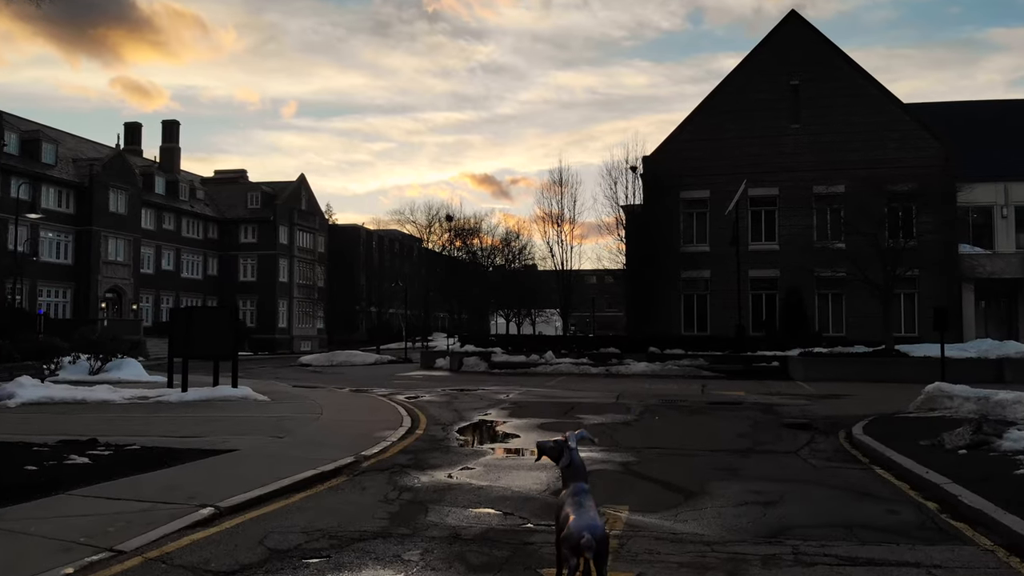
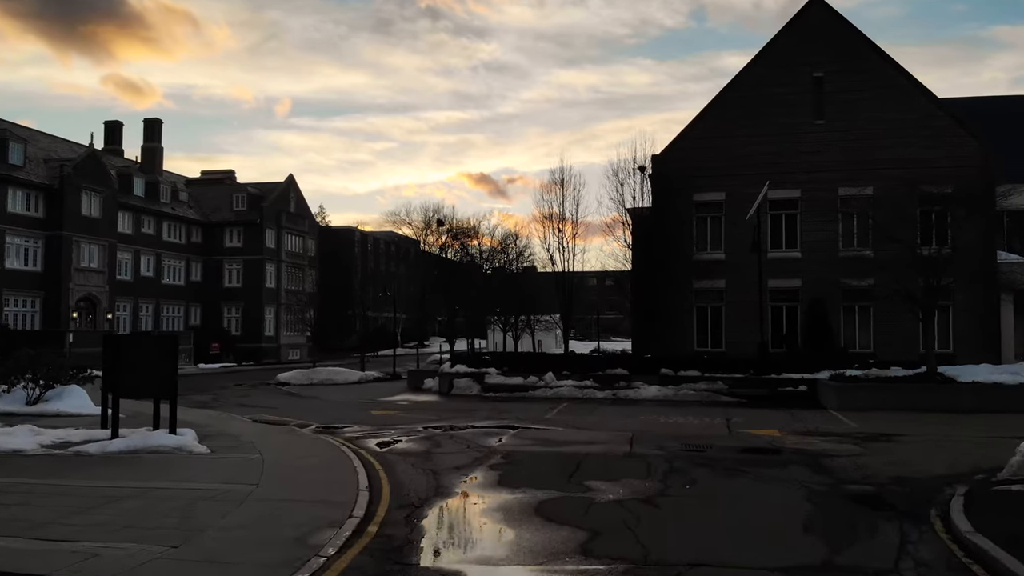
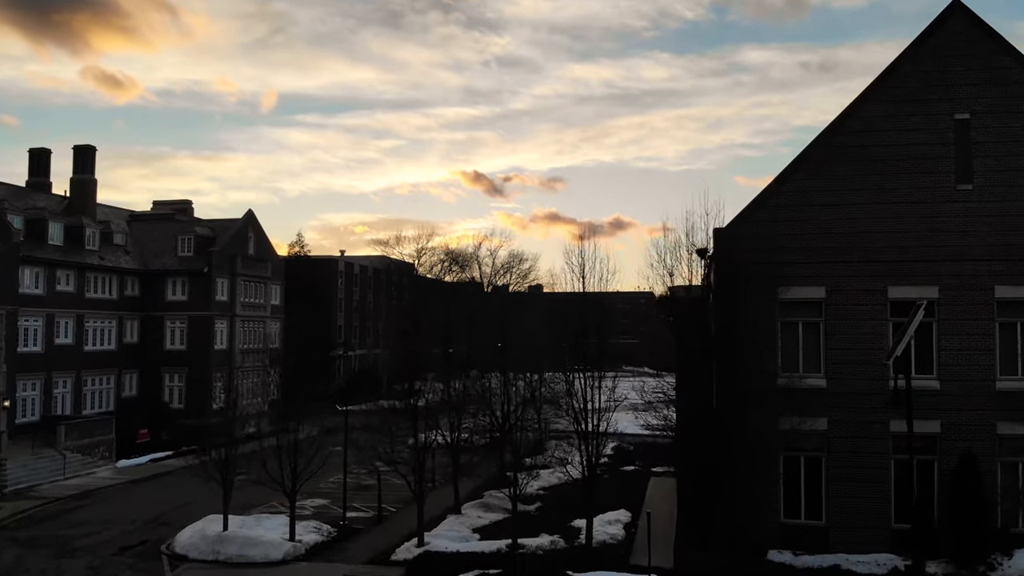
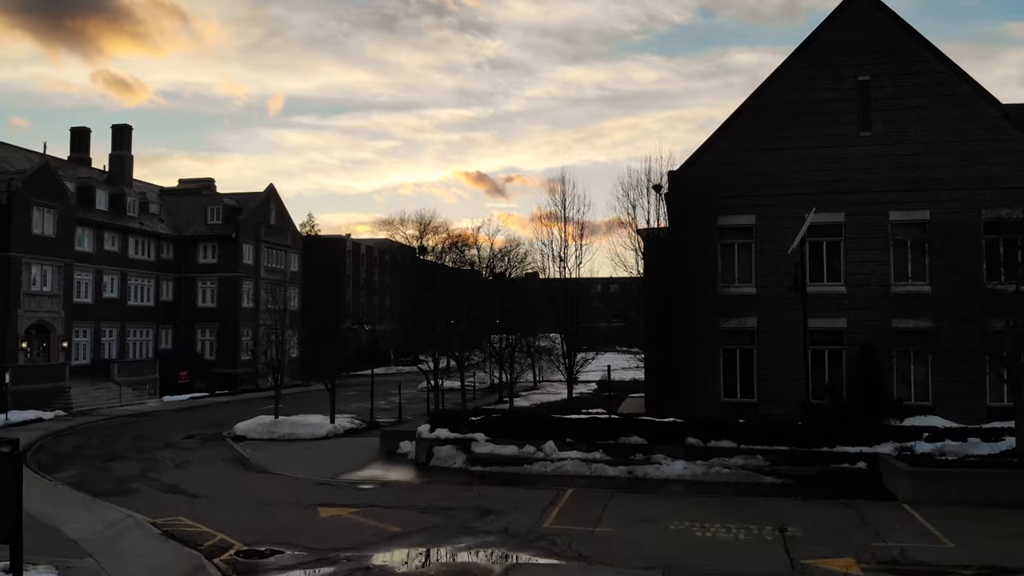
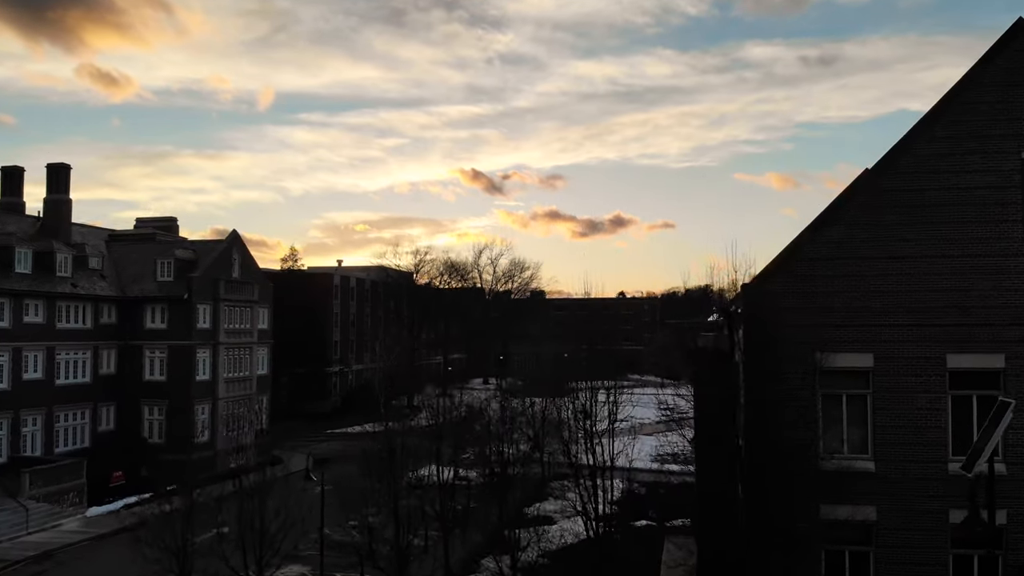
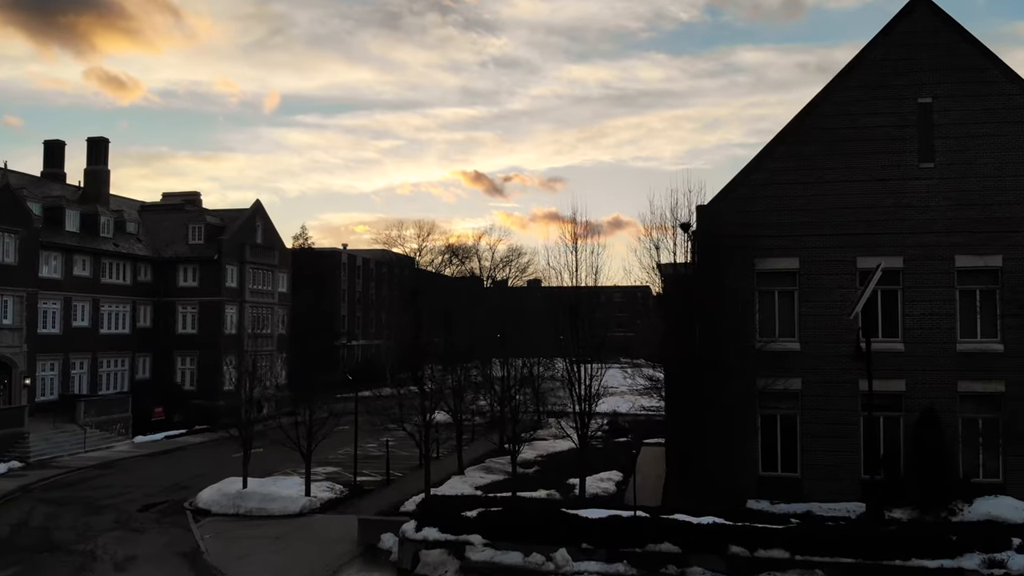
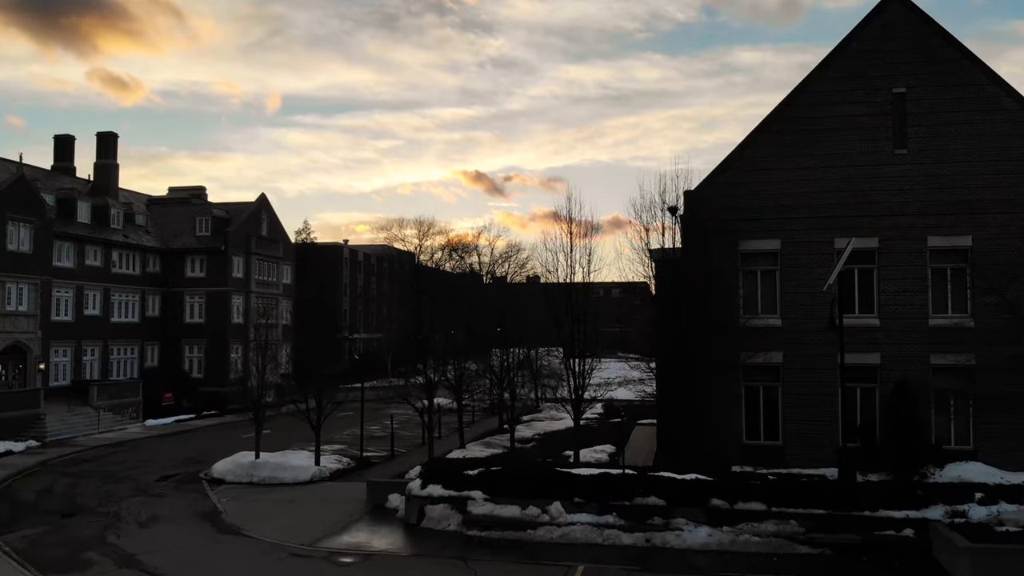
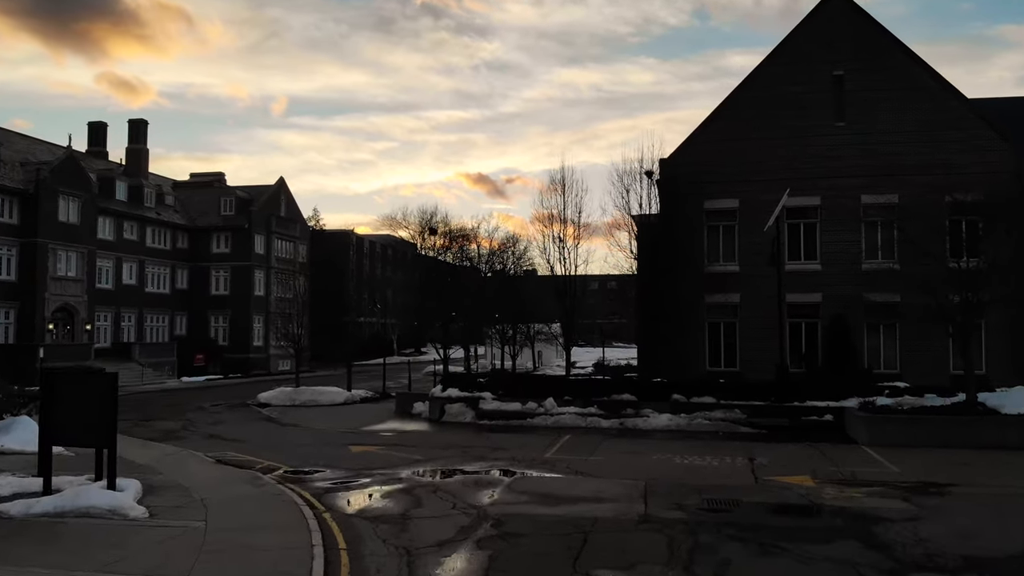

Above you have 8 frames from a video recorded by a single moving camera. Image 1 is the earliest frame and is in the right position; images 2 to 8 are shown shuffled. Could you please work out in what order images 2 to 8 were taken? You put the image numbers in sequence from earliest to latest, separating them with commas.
2, 8, 4, 7, 6, 3, 5
